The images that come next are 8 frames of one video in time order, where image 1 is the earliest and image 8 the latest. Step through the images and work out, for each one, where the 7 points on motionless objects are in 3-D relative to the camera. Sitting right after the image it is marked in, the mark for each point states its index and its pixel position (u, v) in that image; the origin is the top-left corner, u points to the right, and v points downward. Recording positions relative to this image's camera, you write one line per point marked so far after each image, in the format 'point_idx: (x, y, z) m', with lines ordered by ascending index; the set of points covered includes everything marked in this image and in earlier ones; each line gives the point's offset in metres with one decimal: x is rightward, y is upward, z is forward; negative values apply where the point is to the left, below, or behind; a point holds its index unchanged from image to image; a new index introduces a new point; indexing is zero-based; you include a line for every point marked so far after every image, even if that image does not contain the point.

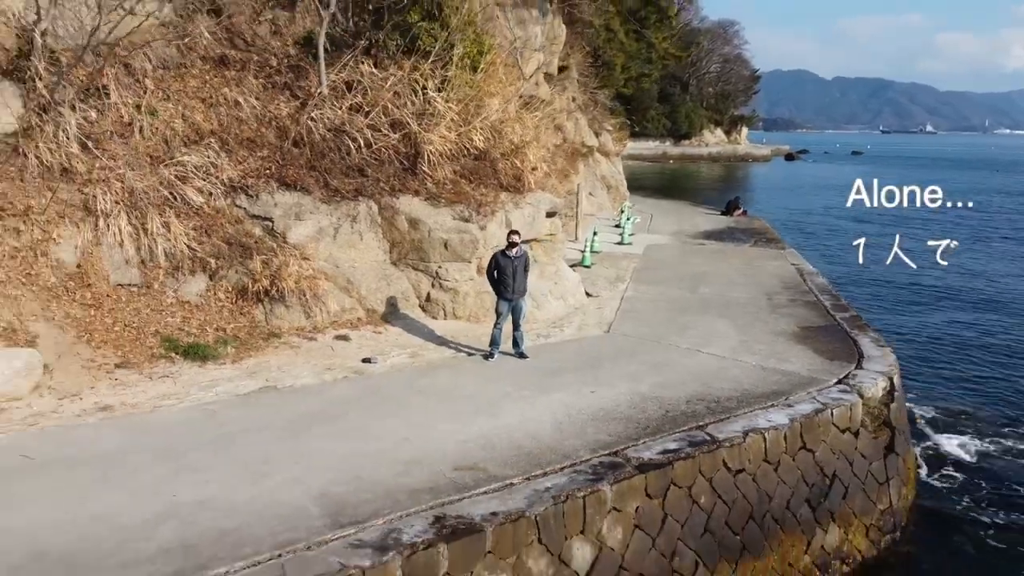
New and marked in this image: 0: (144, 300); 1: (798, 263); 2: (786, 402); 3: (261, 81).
0: (-2.7, -0.1, +5.7) m
1: (+4.0, +0.3, +10.8) m
2: (+1.8, -0.7, +5.1) m
3: (-2.3, +1.9, +7.2) m
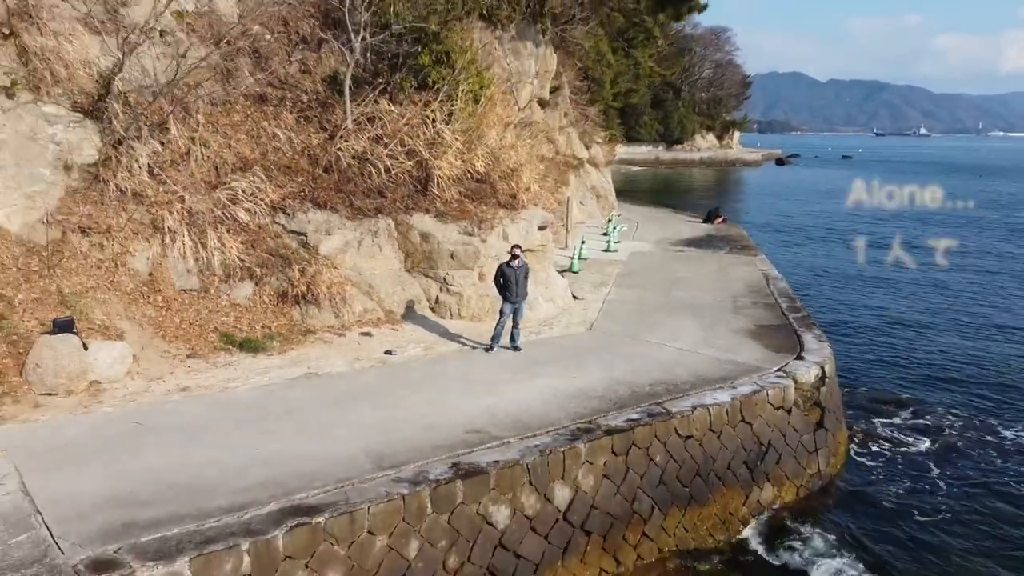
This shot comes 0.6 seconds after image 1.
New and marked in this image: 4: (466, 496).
0: (-2.7, -0.1, +6.9) m
1: (+3.9, +0.3, +12.1) m
2: (+1.8, -0.8, +6.4) m
3: (-2.3, +1.8, +8.4) m
4: (-0.3, -1.2, +4.5) m
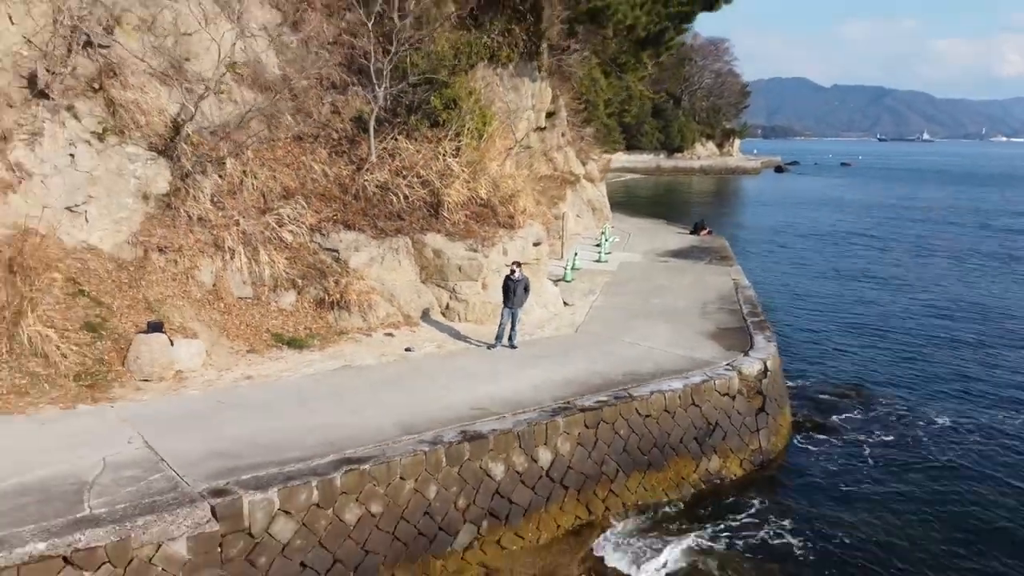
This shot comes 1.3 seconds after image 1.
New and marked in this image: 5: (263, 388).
0: (-2.8, -0.2, +8.4) m
1: (+3.9, +0.2, +13.5) m
2: (+1.7, -0.9, +7.8) m
3: (-2.4, +1.7, +10.0) m
4: (-0.3, -1.3, +6.0) m
5: (-2.3, -0.9, +7.1) m
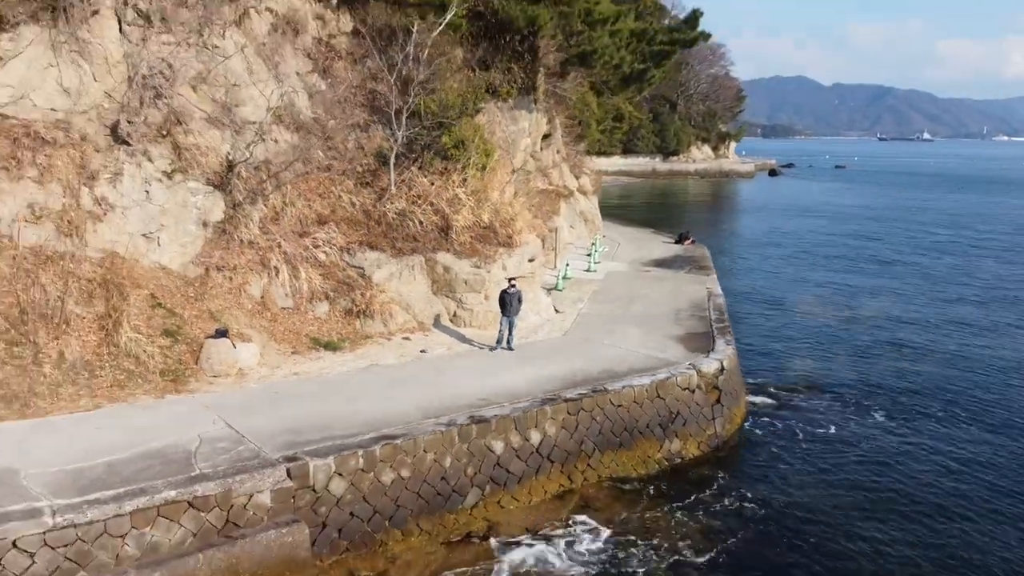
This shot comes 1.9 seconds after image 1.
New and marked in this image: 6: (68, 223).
0: (-2.8, -0.3, +10.1) m
1: (+3.9, 0.0, +15.3) m
2: (+1.7, -1.0, +9.6) m
3: (-2.4, +1.6, +11.7) m
4: (-0.3, -1.4, +7.7) m
5: (-2.3, -1.0, +8.9) m
6: (-5.2, +0.8, +9.1) m
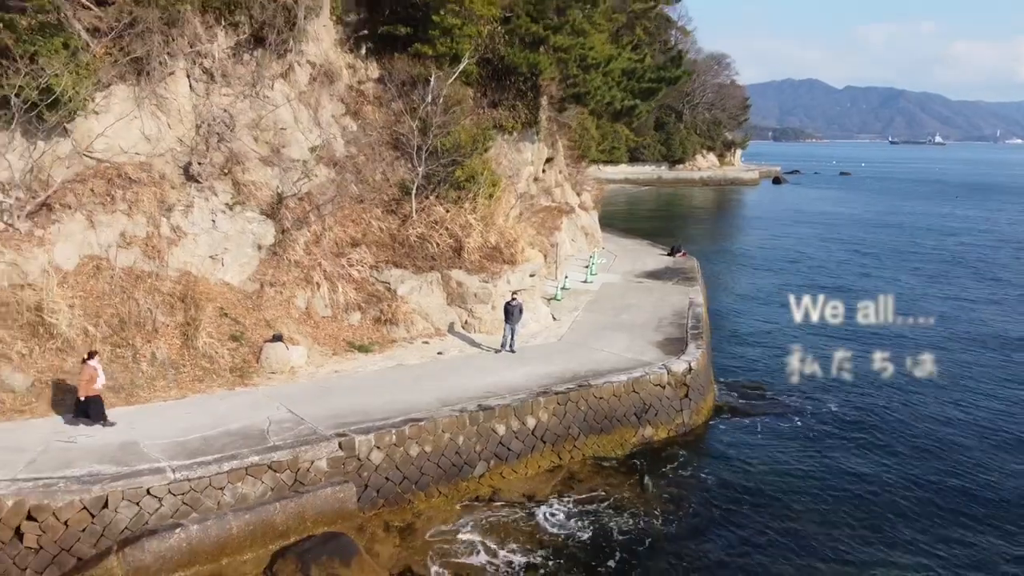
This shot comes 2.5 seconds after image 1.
0: (-2.7, -0.5, +12.2) m
1: (+4.0, -0.2, +17.2) m
2: (+1.7, -1.2, +11.5) m
3: (-2.3, +1.4, +13.7) m
4: (-0.3, -1.6, +9.7) m
5: (-2.3, -1.2, +10.9) m
6: (-5.2, +0.6, +11.2) m
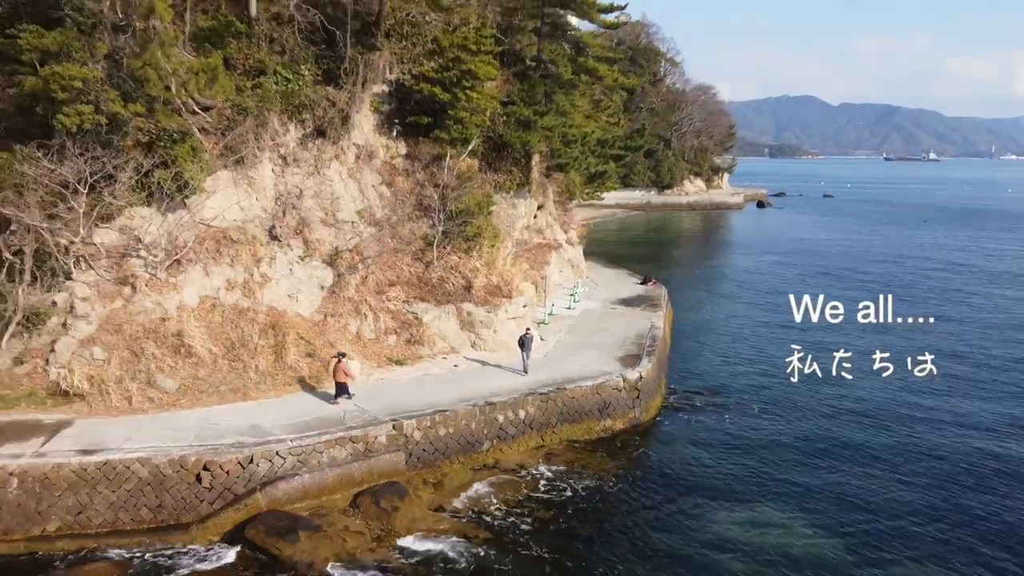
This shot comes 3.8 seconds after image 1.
0: (-2.8, -1.2, +16.5) m
1: (+3.9, -0.9, +21.5) m
2: (+1.7, -1.8, +15.8) m
3: (-2.4, +0.7, +18.1) m
4: (-0.4, -2.2, +14.0) m
5: (-2.3, -1.8, +15.2) m
6: (-5.2, 0.0, +15.6) m
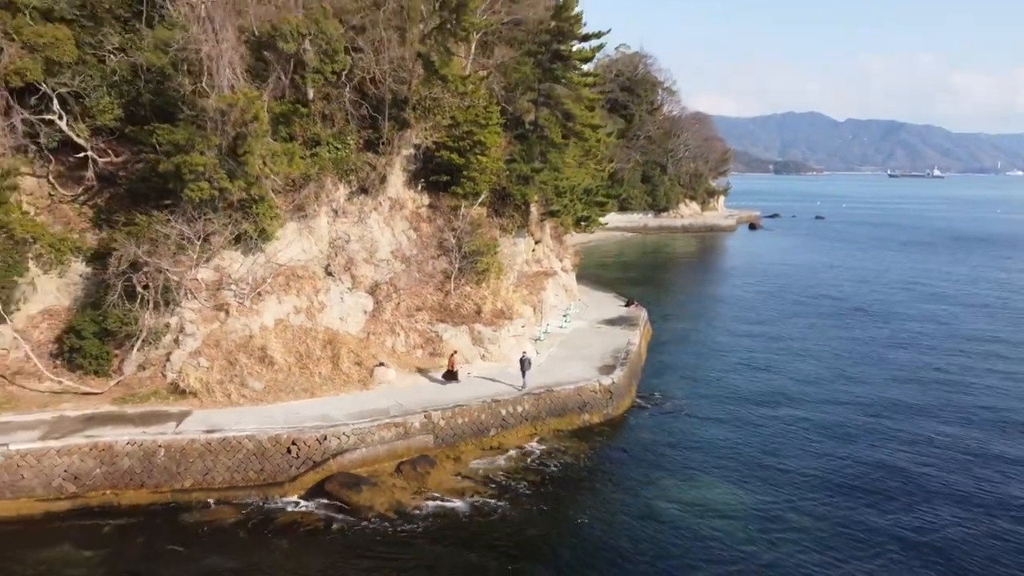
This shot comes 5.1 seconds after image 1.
0: (-2.8, -1.8, +21.2) m
1: (+4.0, -1.7, +26.2) m
2: (+1.7, -2.5, +20.5) m
3: (-2.4, 0.0, +22.8) m
4: (-0.4, -2.8, +18.7) m
5: (-2.3, -2.5, +19.9) m
6: (-5.2, -0.7, +20.3) m
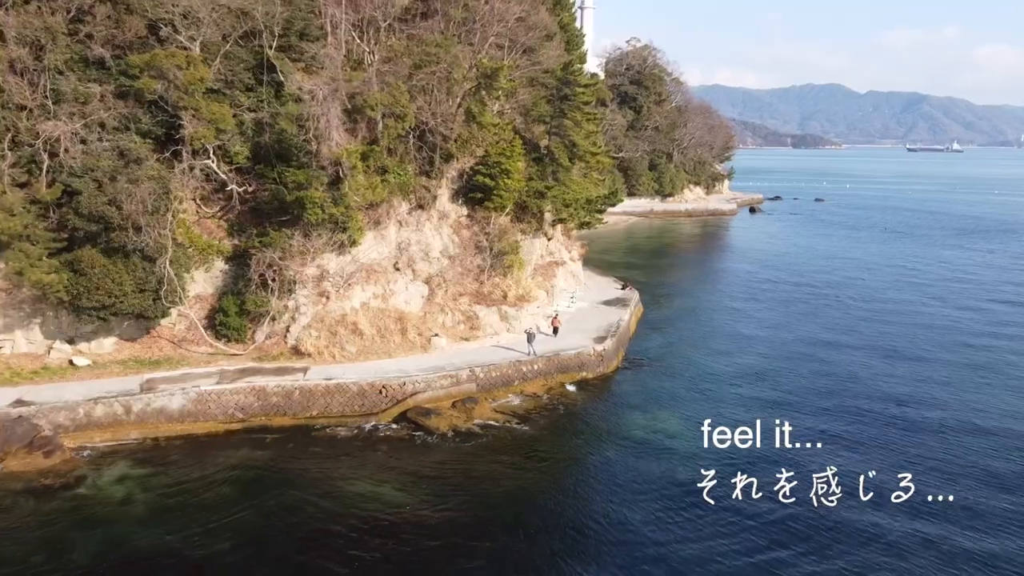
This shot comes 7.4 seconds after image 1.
0: (-2.1, -1.5, +29.0) m
1: (+4.7, -1.2, +33.9) m
2: (+2.3, -2.2, +28.3) m
3: (-1.7, +0.4, +30.6) m
4: (+0.2, -2.6, +26.5) m
5: (-1.7, -2.2, +27.7) m
6: (-4.6, -0.4, +28.2) m
